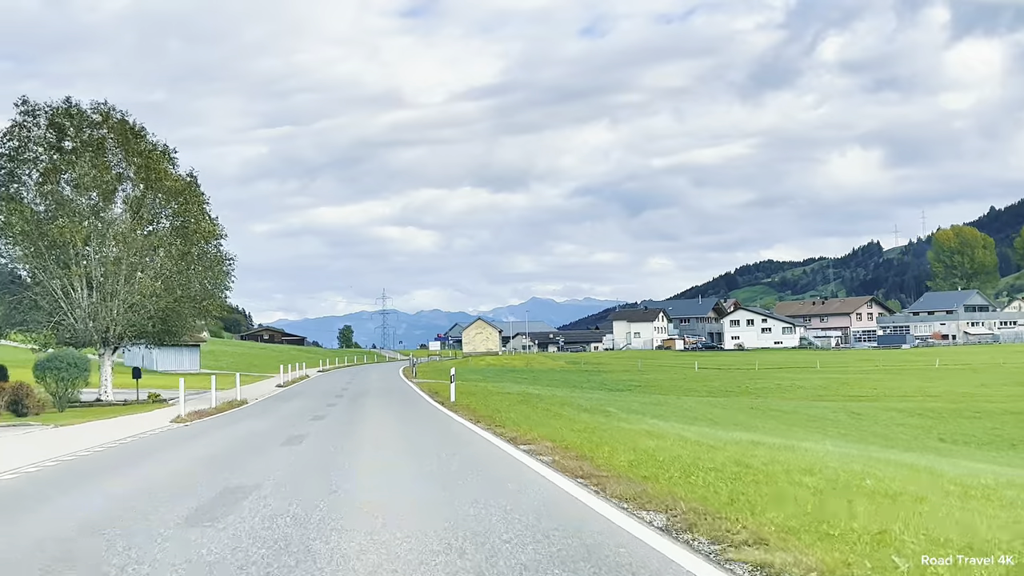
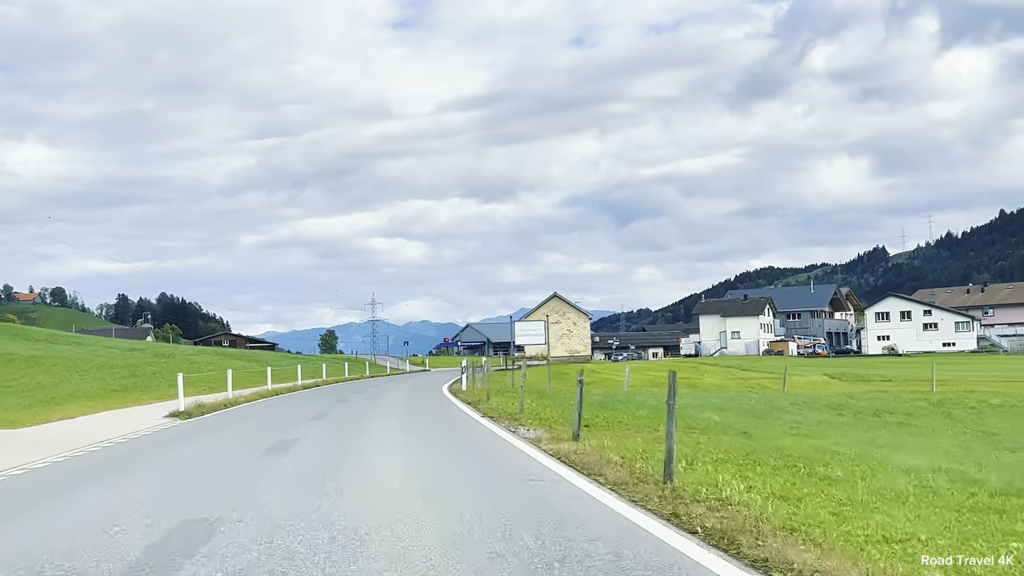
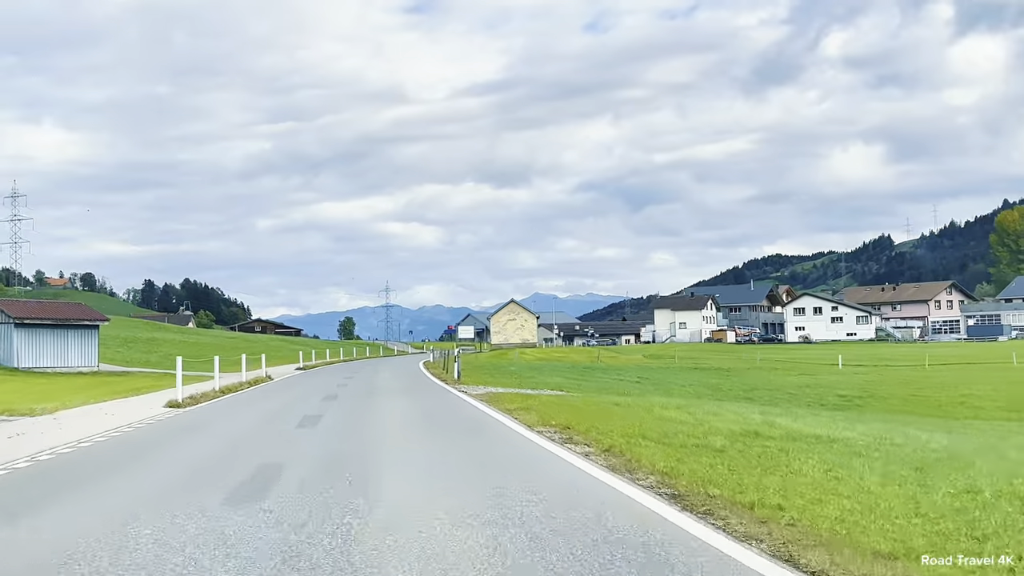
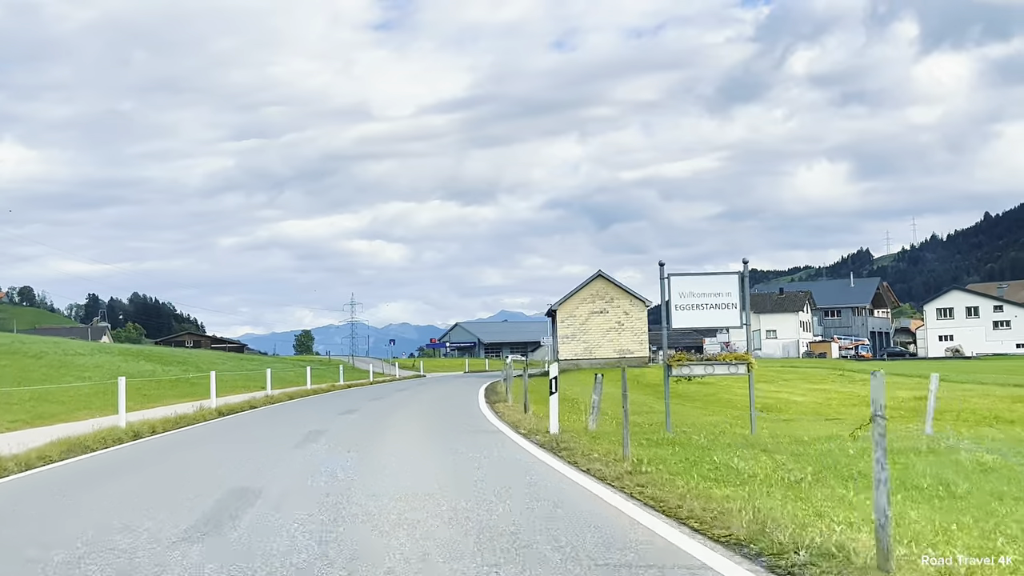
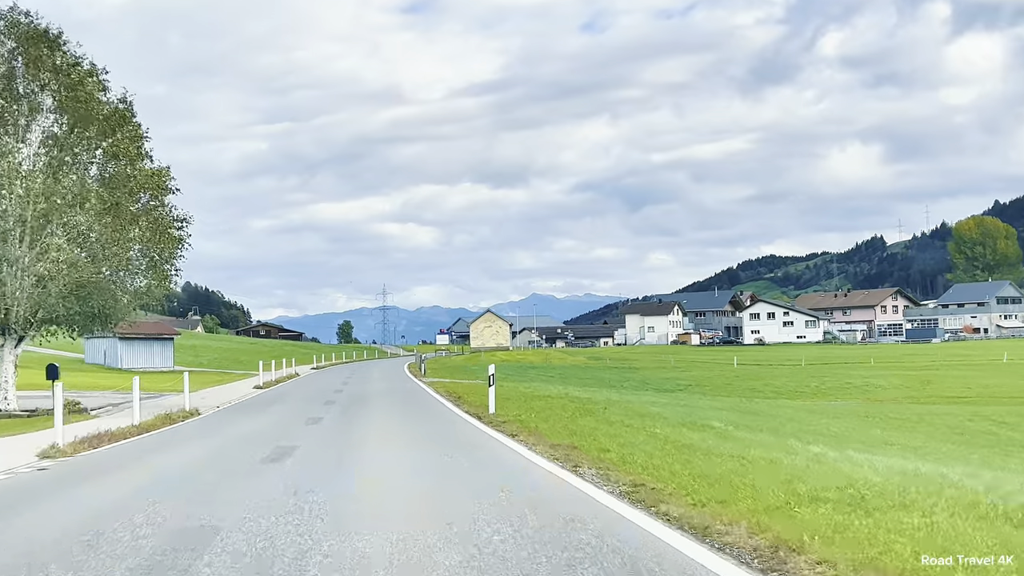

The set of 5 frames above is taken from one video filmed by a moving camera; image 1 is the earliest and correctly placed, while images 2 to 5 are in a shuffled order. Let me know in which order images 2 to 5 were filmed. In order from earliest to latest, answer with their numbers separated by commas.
5, 3, 2, 4
